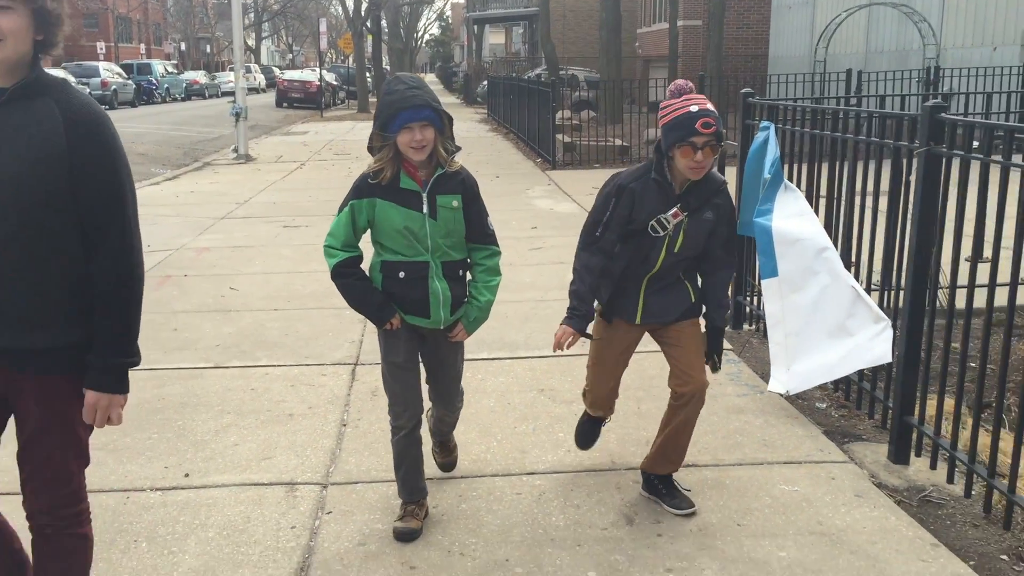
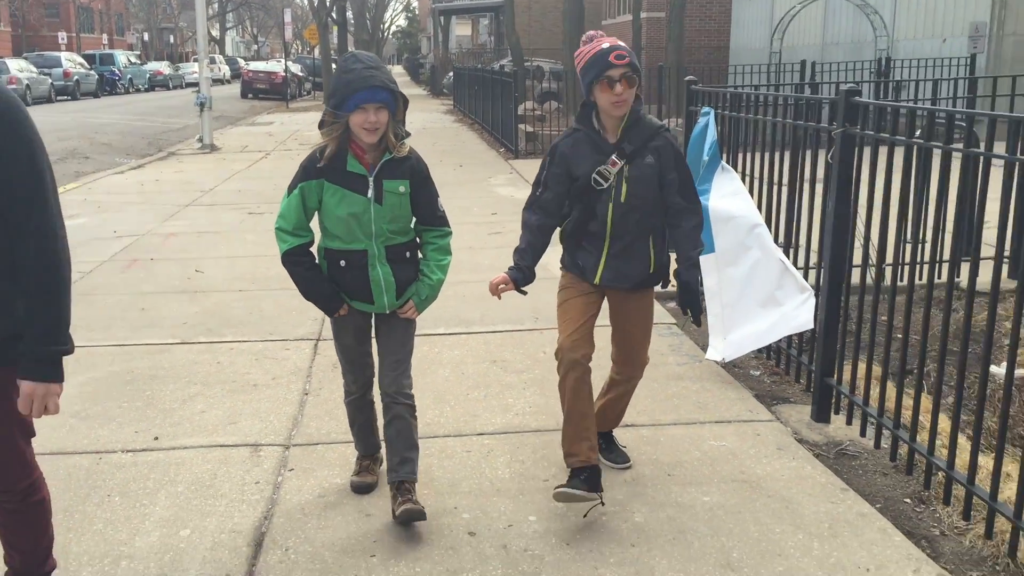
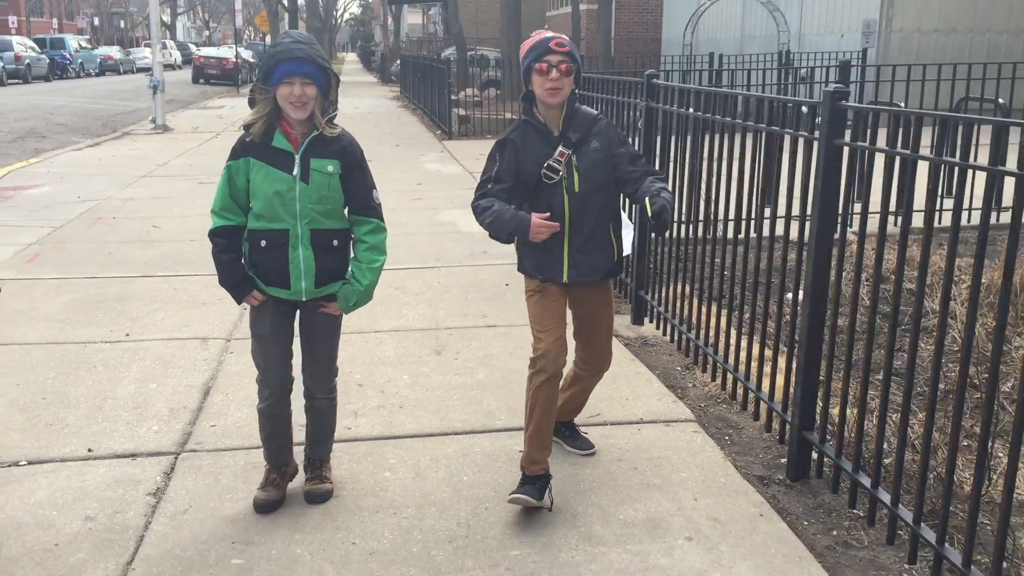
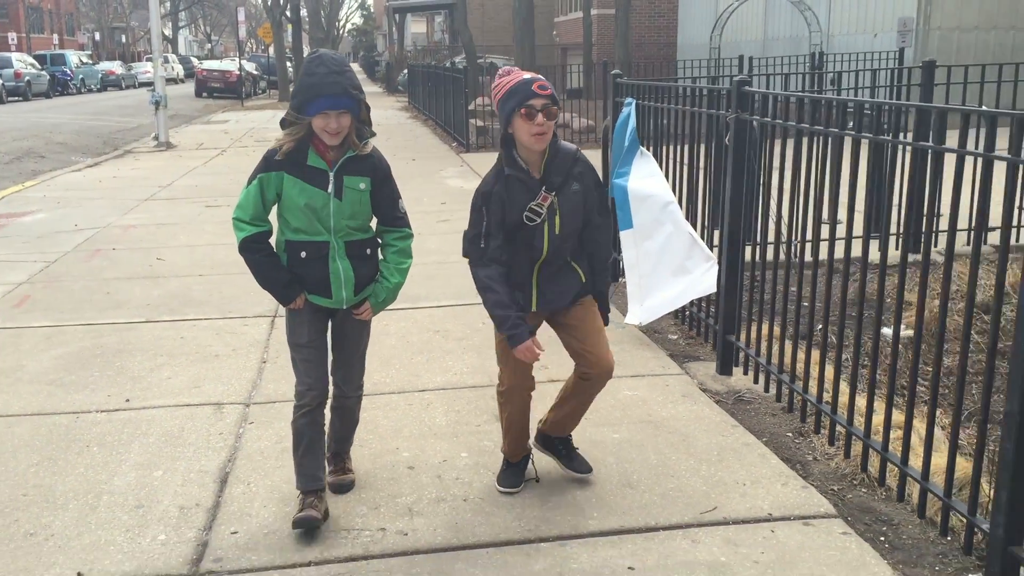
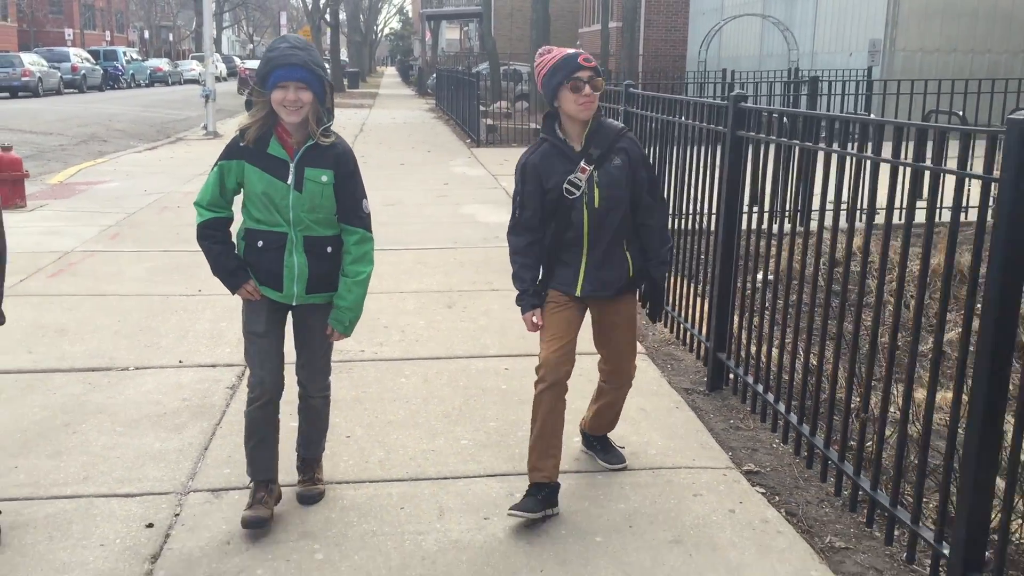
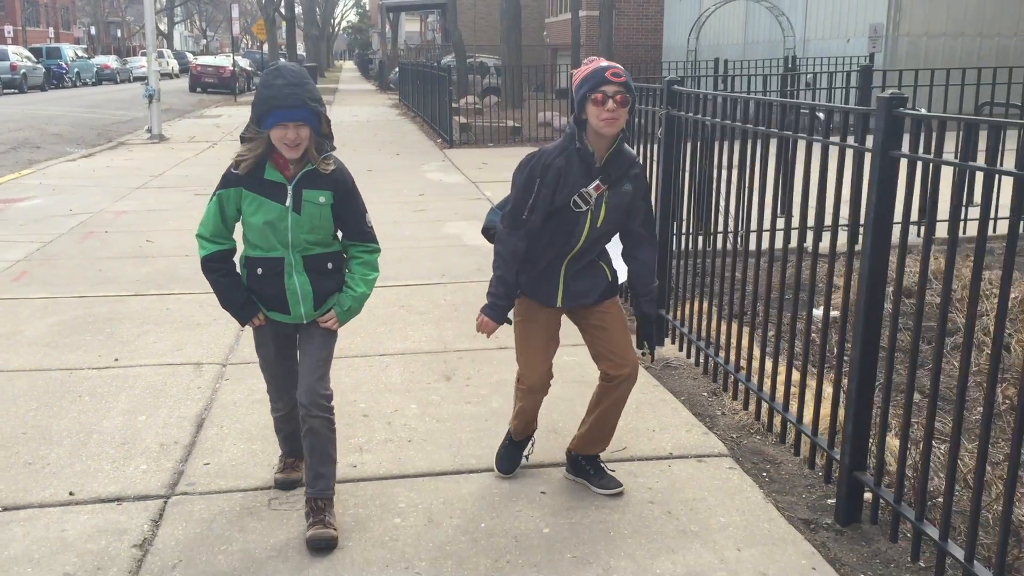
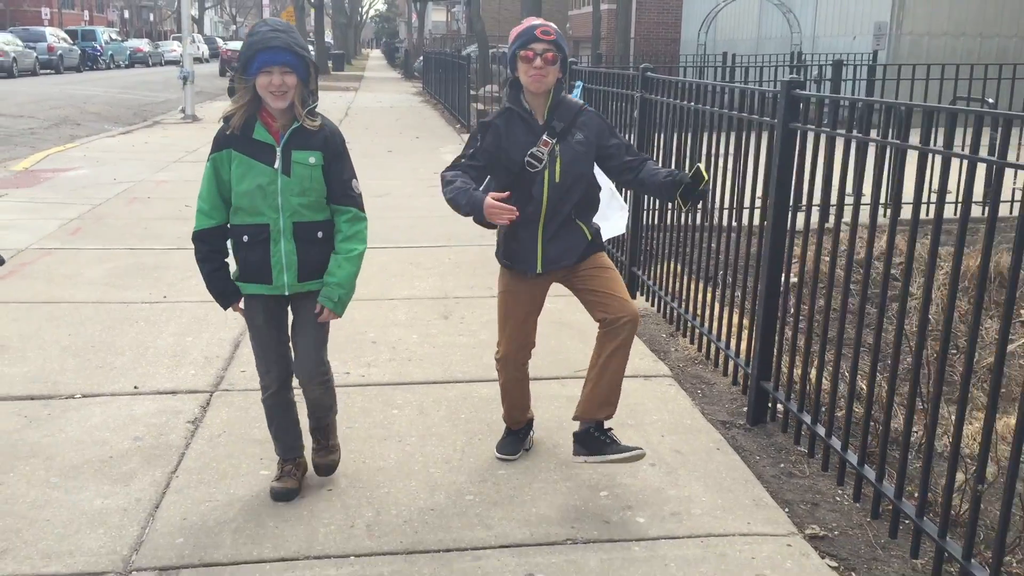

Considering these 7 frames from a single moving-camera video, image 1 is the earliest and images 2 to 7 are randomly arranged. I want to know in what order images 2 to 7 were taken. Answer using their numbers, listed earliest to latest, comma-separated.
2, 4, 6, 3, 7, 5
